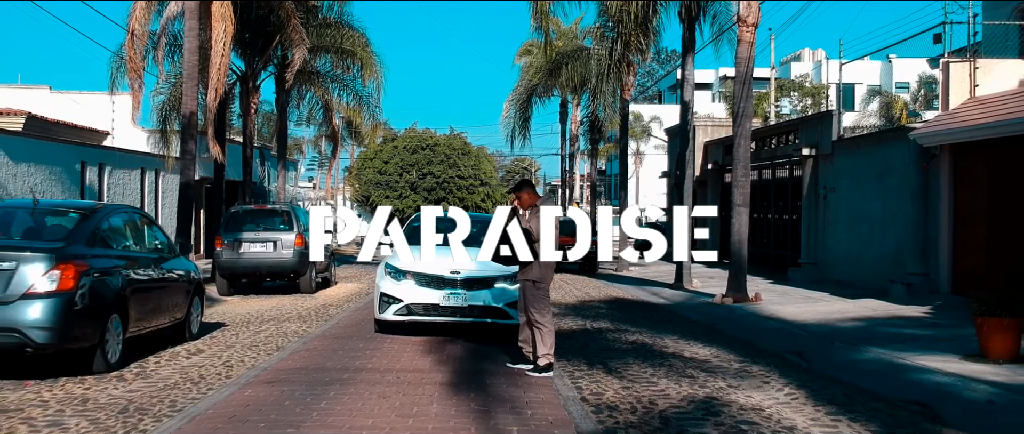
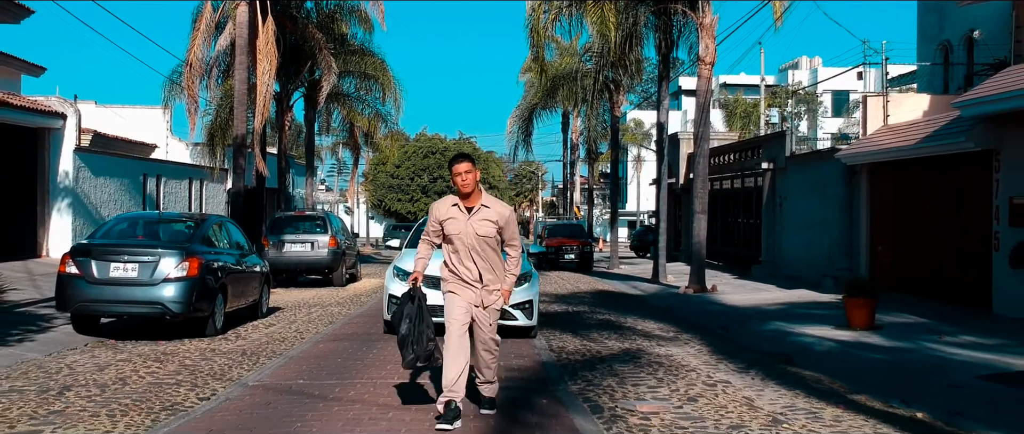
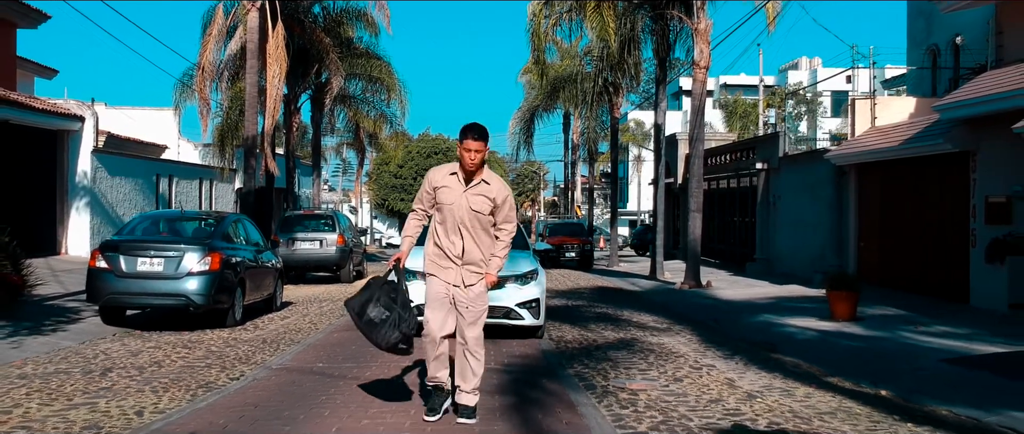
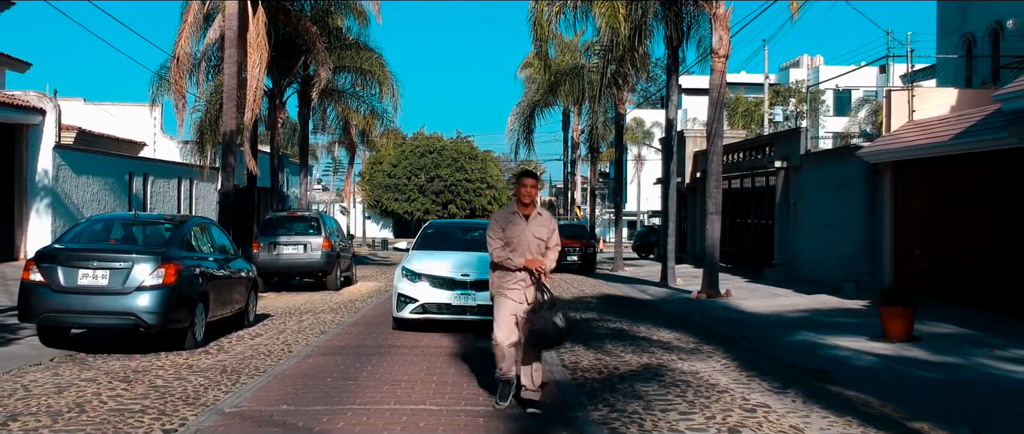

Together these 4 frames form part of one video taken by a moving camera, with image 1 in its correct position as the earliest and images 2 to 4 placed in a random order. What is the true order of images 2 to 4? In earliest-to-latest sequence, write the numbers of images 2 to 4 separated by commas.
4, 2, 3
